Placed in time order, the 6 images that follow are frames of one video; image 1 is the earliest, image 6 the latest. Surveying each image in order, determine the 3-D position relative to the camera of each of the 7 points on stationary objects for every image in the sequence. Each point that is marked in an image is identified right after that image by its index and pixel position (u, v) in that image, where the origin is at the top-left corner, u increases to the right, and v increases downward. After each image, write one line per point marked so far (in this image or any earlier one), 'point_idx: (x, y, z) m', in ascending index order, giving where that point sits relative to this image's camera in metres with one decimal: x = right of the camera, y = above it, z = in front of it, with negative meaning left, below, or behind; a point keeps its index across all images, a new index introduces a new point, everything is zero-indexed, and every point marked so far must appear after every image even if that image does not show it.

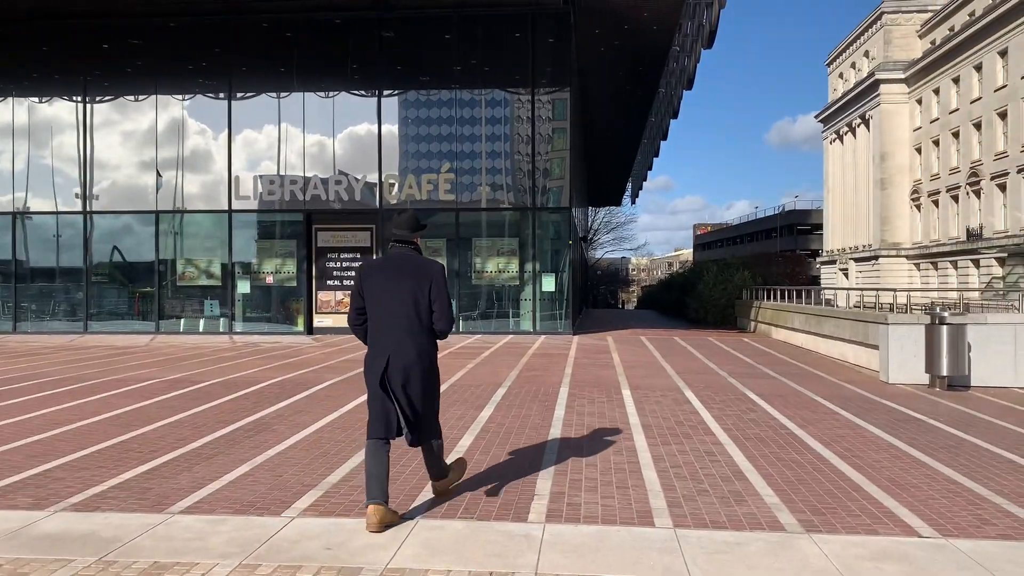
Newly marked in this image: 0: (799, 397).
0: (+3.1, -1.2, +9.6) m
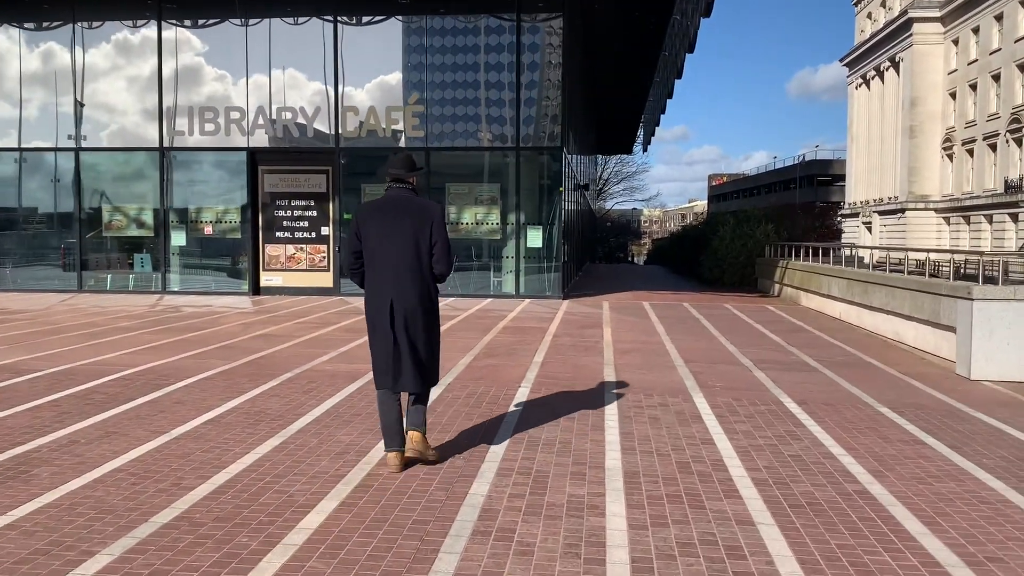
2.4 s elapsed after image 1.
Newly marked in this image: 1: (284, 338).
0: (+2.6, -0.9, +6.8) m
1: (-2.7, -0.6, +10.2) m
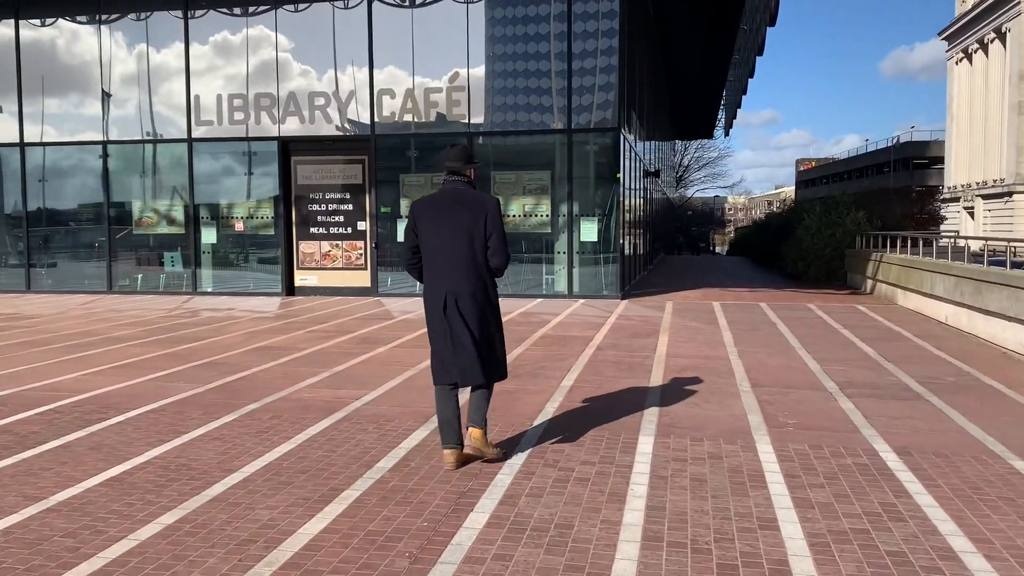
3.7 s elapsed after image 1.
0: (+2.7, -1.0, +5.0) m
1: (-2.3, -0.6, +8.9) m
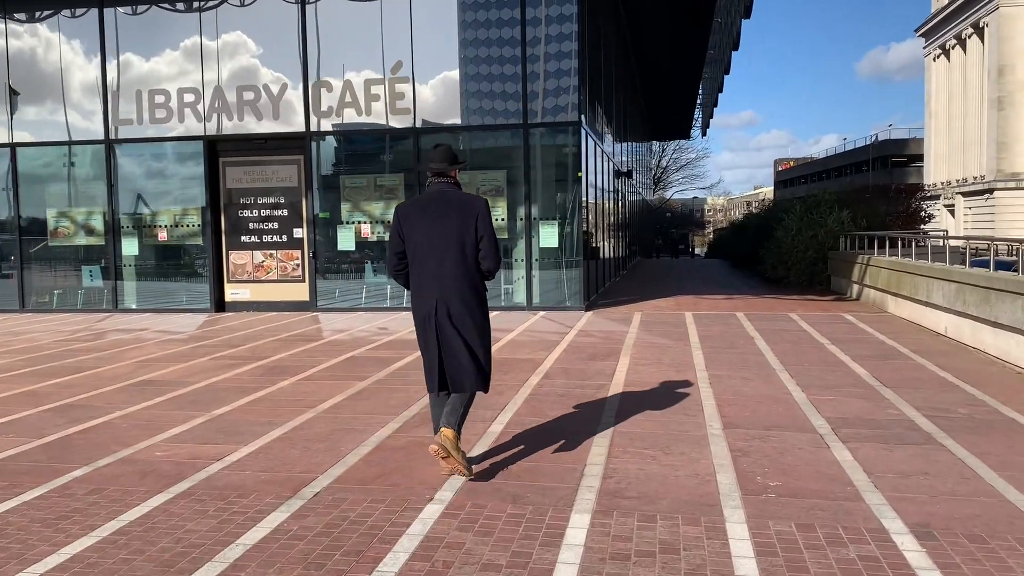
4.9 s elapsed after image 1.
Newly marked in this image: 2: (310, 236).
0: (+2.2, -1.1, +3.7) m
1: (-2.9, -0.8, +7.5) m
2: (-3.1, +0.8, +13.4) m
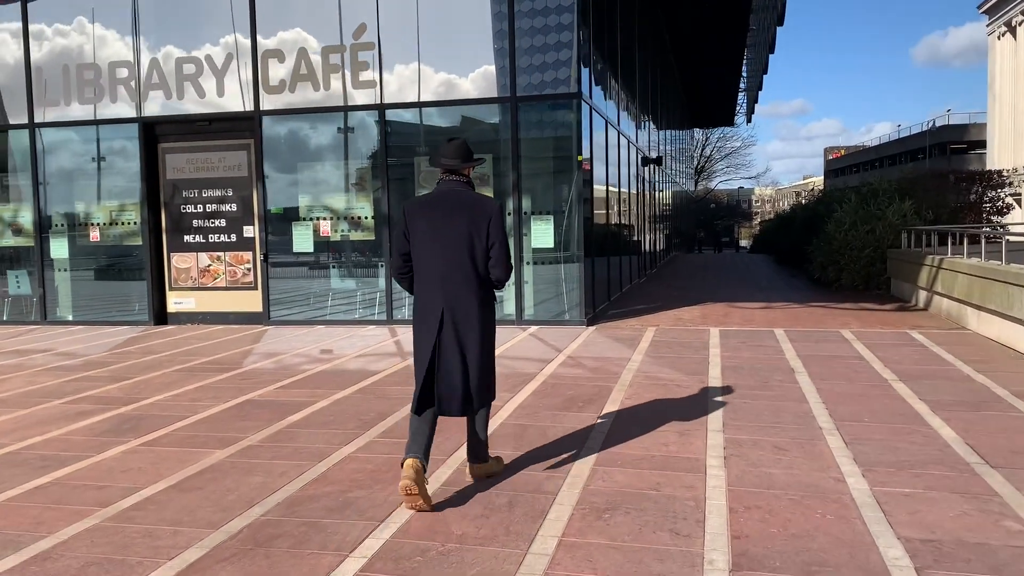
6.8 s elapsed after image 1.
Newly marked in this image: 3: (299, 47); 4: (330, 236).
0: (+1.5, -1.3, +1.3) m
1: (-3.3, -1.0, +5.4) m
2: (-3.2, +0.7, +11.3) m
3: (-2.7, +3.0, +11.0) m
4: (-2.3, +0.7, +11.2) m
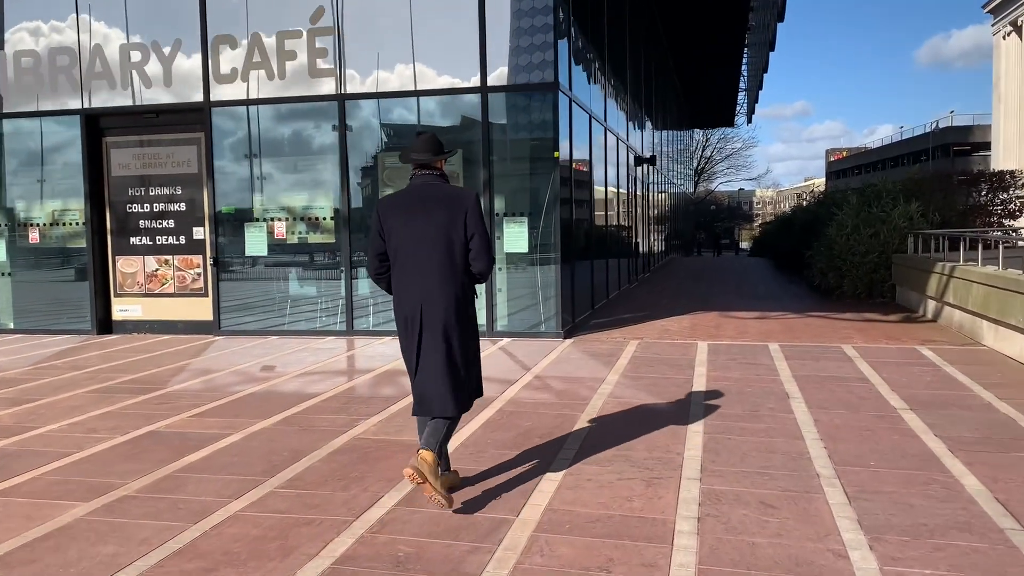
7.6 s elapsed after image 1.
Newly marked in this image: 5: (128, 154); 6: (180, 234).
0: (+1.2, -1.4, +0.4) m
1: (-3.7, -1.1, +4.5) m
2: (-3.6, +0.6, +10.4) m
3: (-3.0, +2.9, +10.1) m
4: (-2.6, +0.6, +10.3) m
5: (-4.7, +1.6, +10.7) m
6: (-4.0, +0.7, +10.6) m
